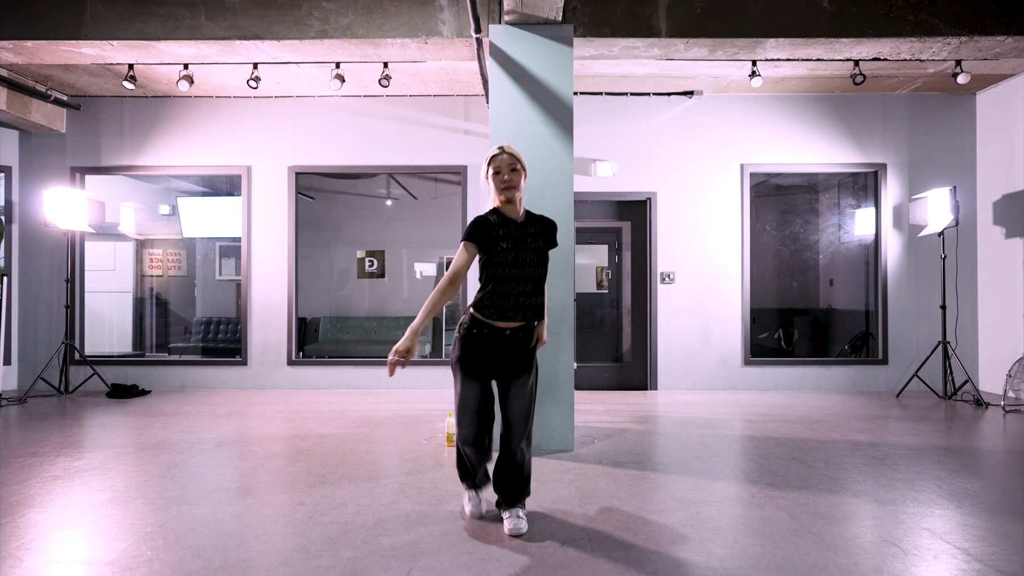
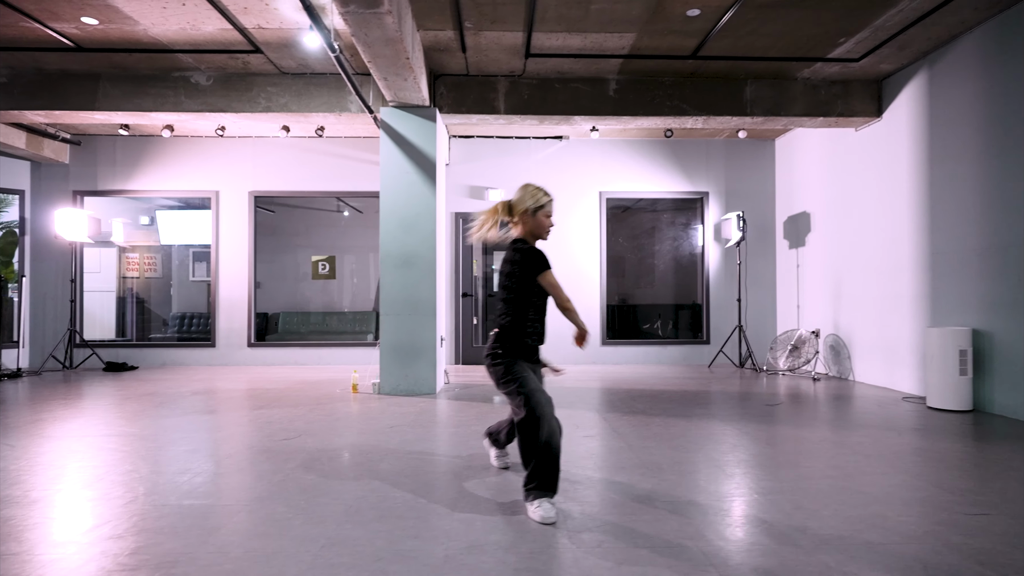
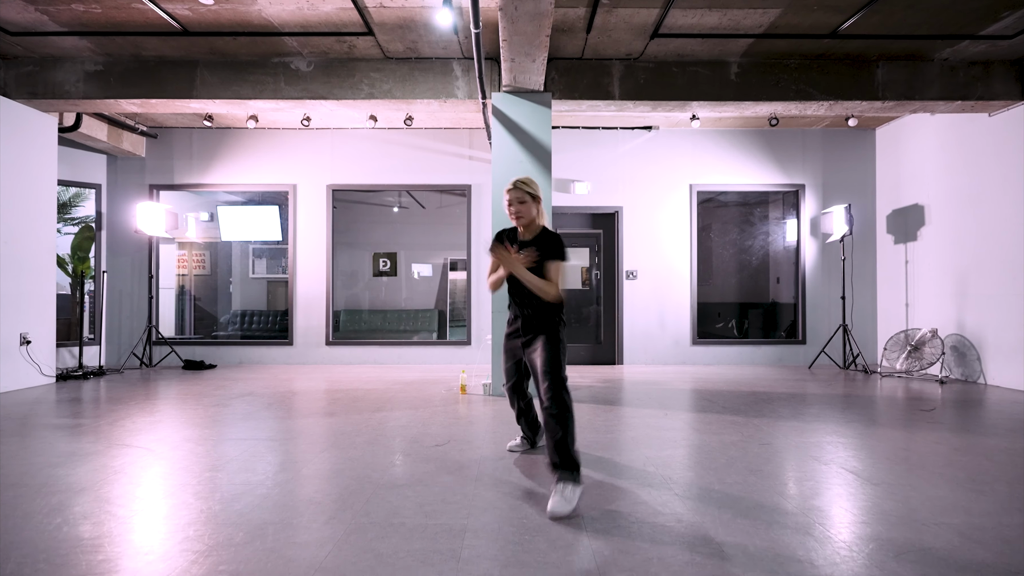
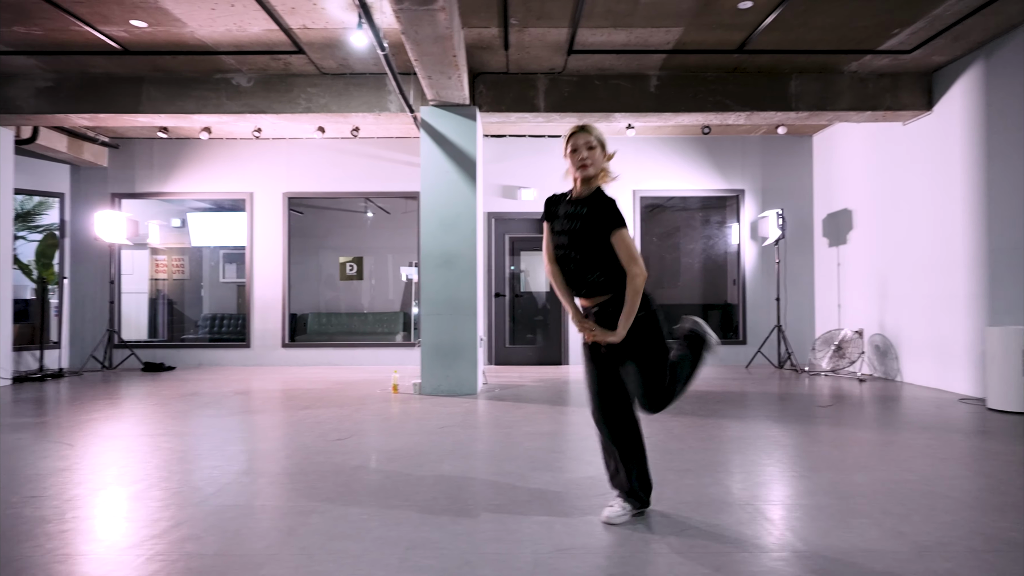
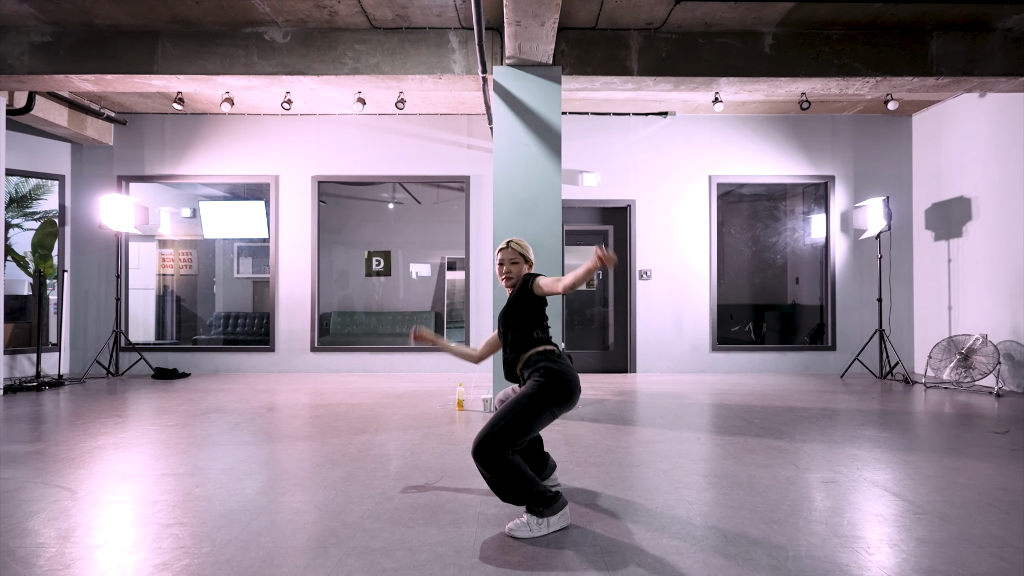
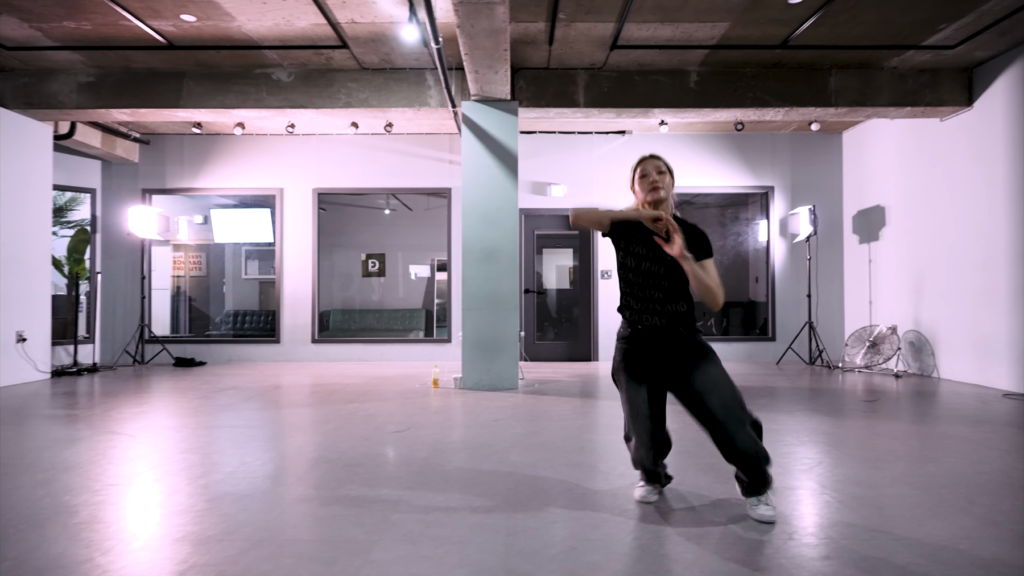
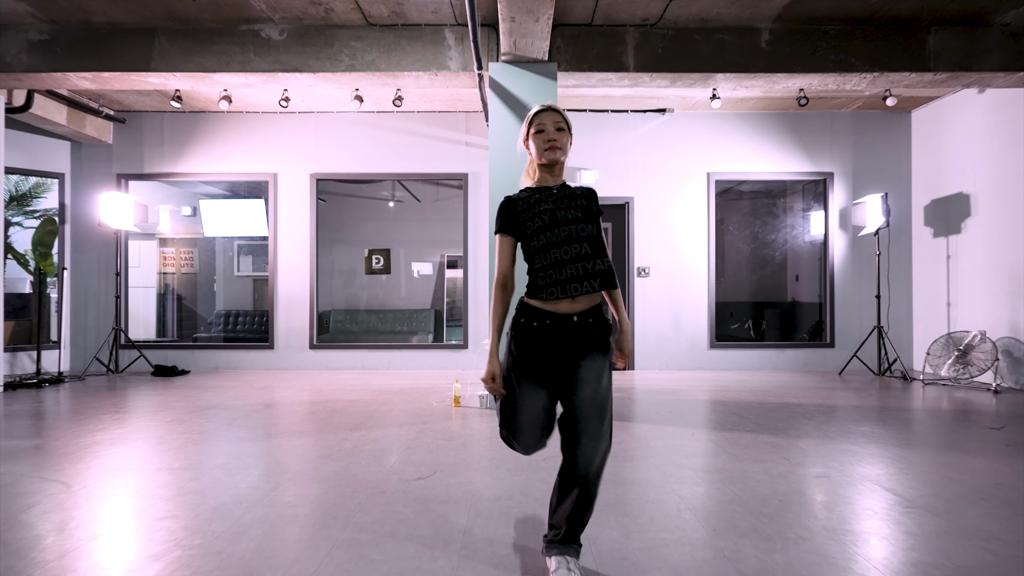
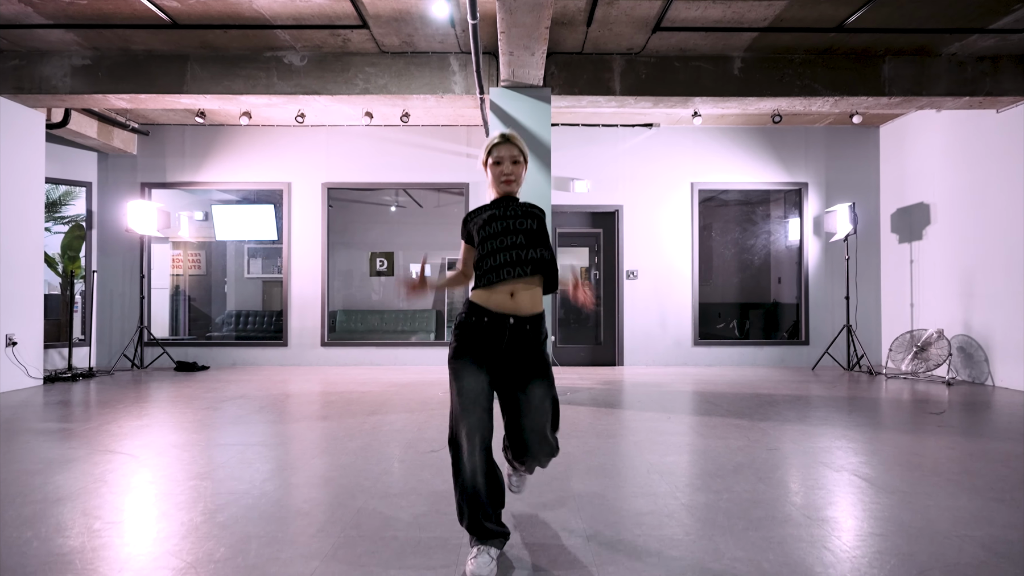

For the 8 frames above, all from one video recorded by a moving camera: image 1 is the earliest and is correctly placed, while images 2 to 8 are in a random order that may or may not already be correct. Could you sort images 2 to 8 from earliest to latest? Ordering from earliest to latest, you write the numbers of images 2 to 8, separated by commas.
7, 3, 5, 8, 6, 4, 2
